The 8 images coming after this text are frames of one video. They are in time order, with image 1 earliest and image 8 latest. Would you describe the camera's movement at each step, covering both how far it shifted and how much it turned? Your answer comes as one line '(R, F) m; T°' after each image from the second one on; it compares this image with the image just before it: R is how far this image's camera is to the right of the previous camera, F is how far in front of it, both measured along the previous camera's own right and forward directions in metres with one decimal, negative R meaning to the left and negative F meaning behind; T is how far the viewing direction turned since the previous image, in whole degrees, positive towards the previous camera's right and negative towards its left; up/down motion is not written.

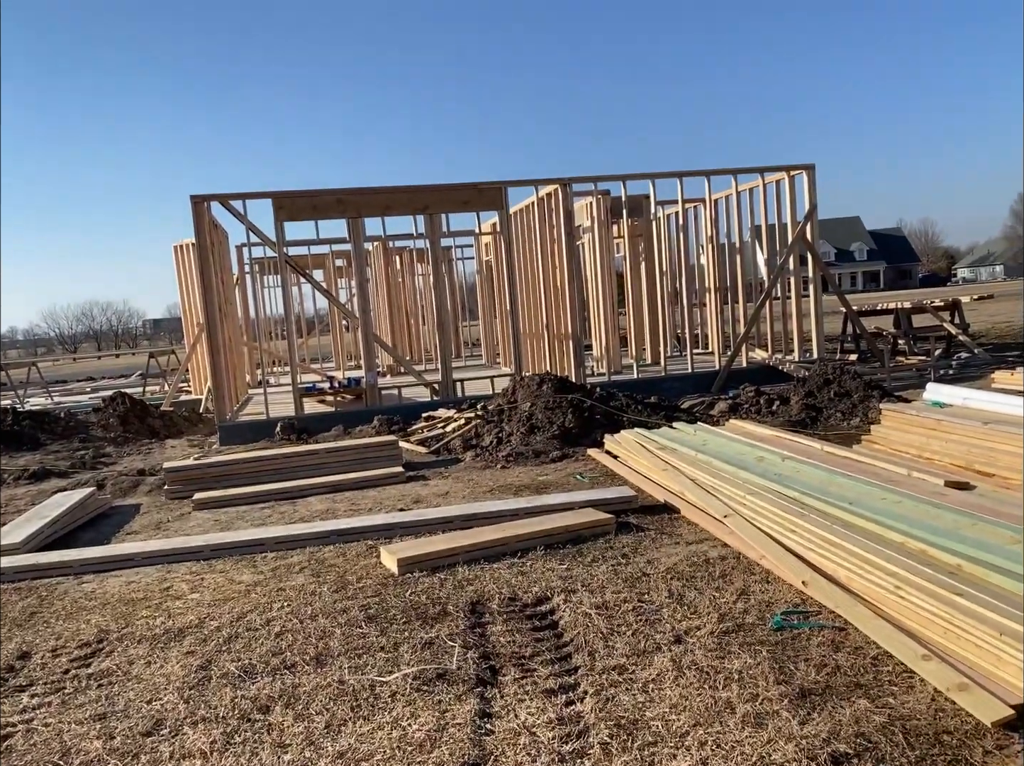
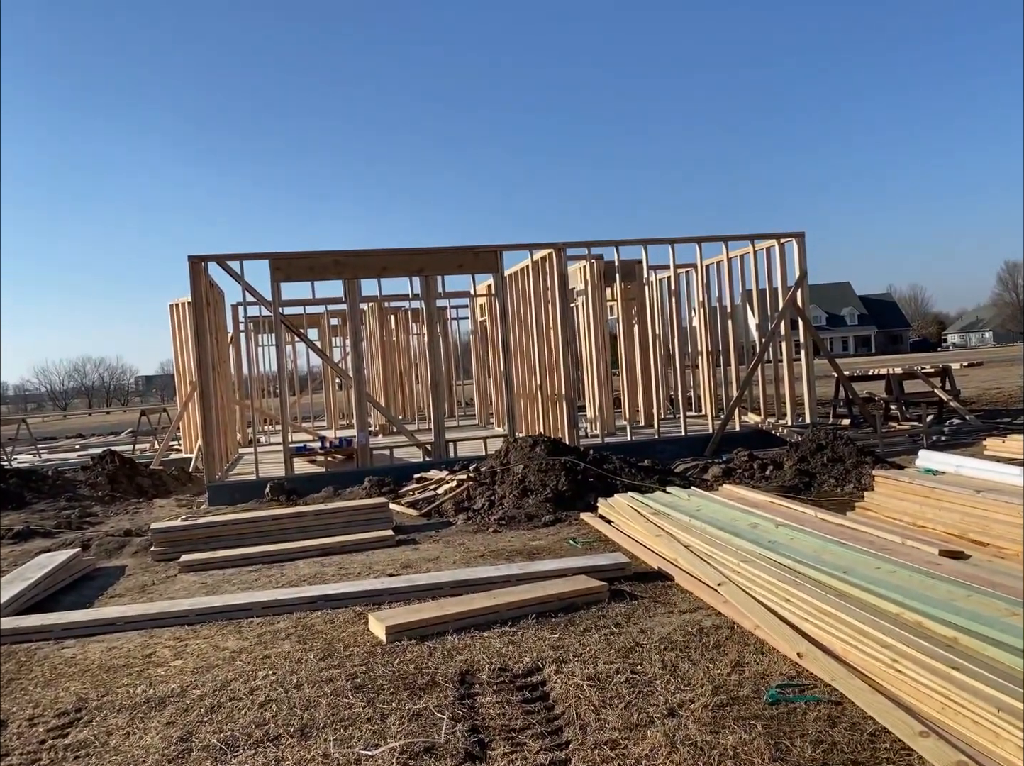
(0.0, 0.0) m; 0°
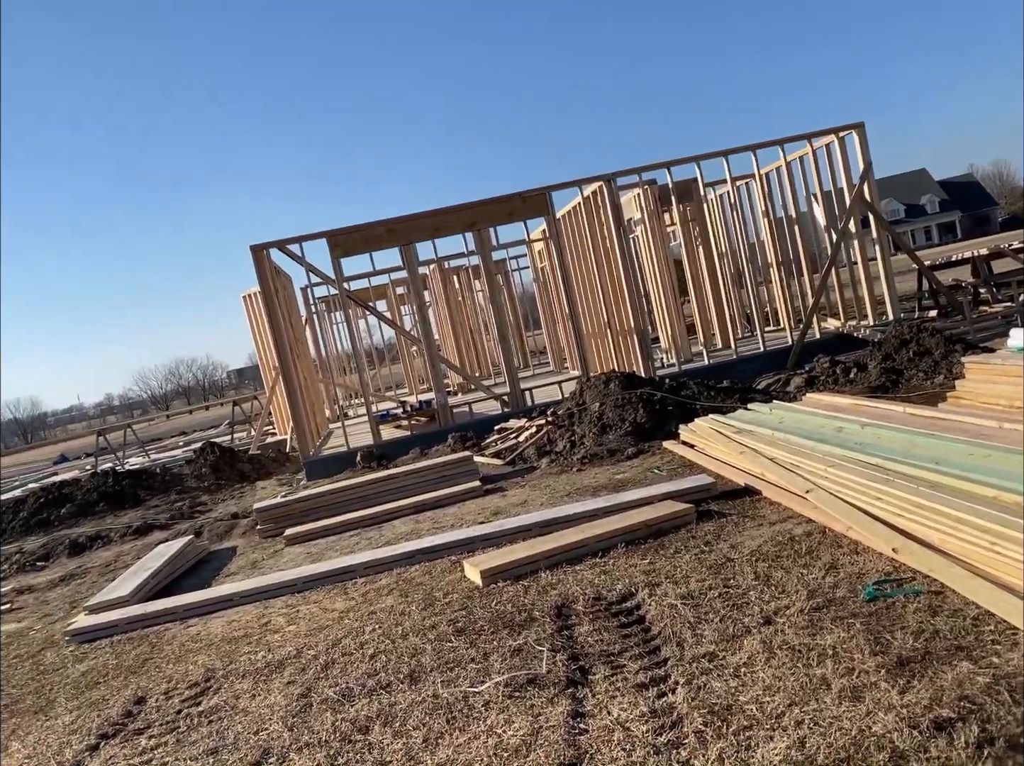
(+0.1, 0.0) m; -6°
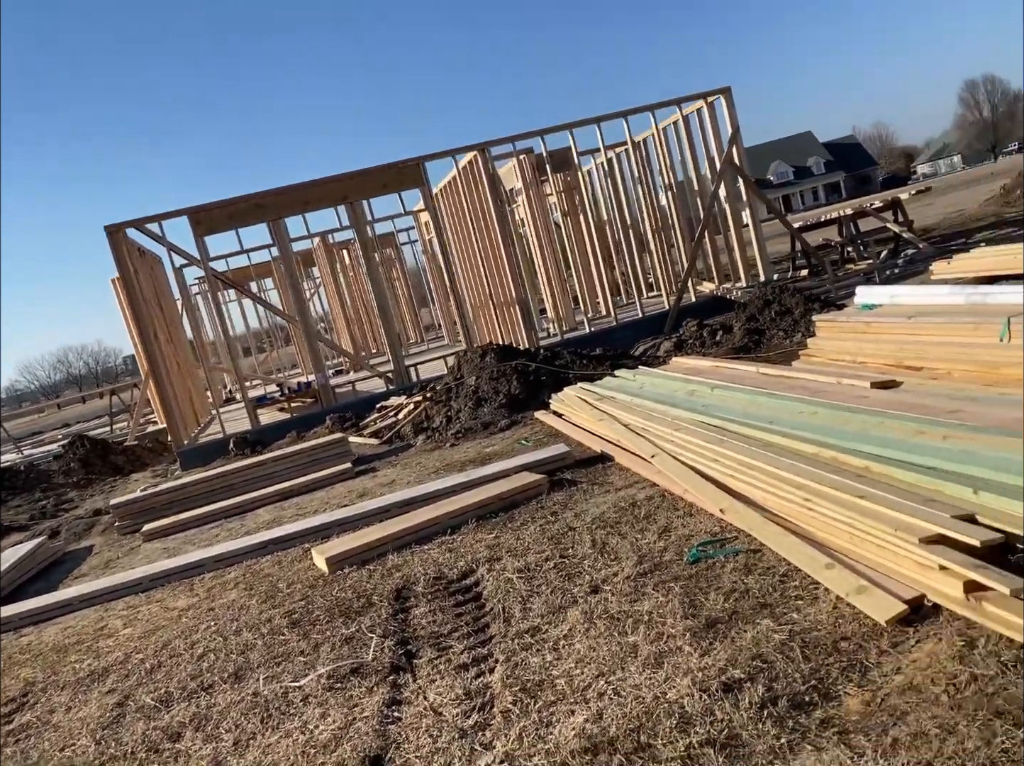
(+0.4, +0.1) m; +6°
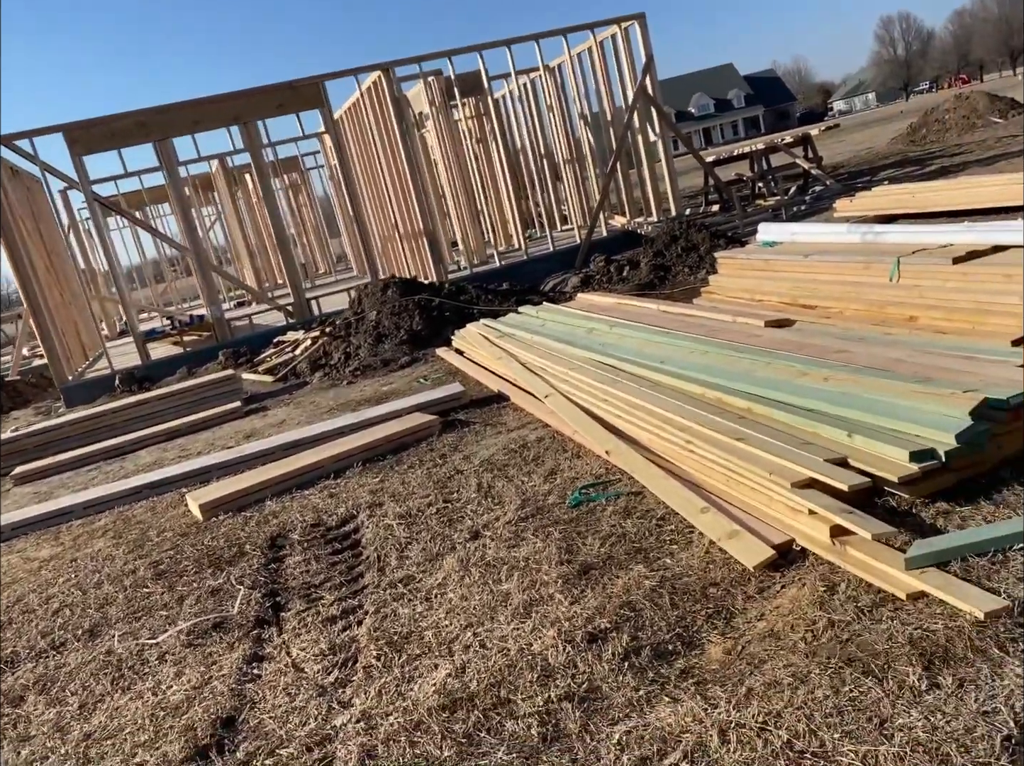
(+0.2, +0.2) m; +6°
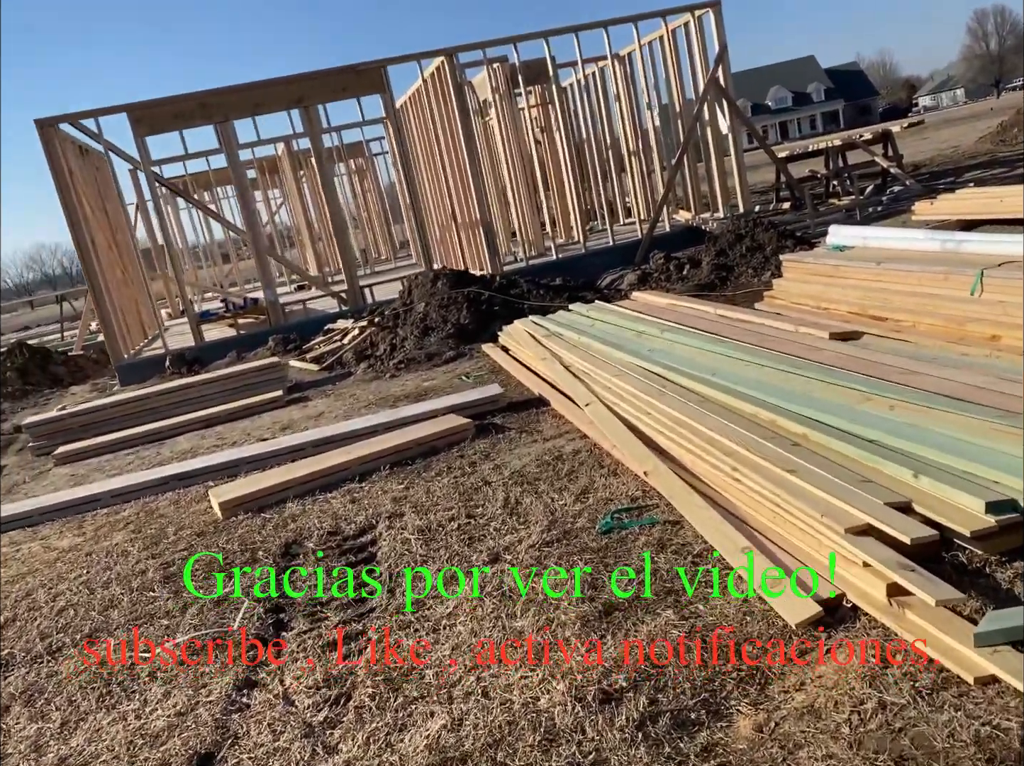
(+0.1, +0.3) m; -4°
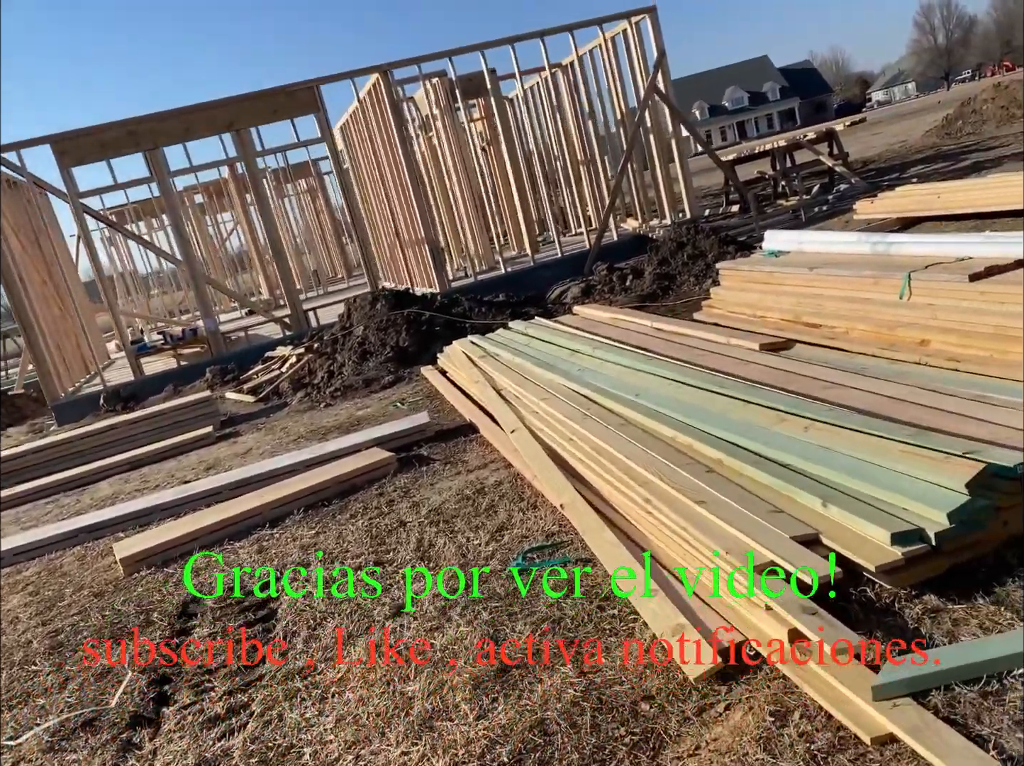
(+0.3, +0.2) m; +2°
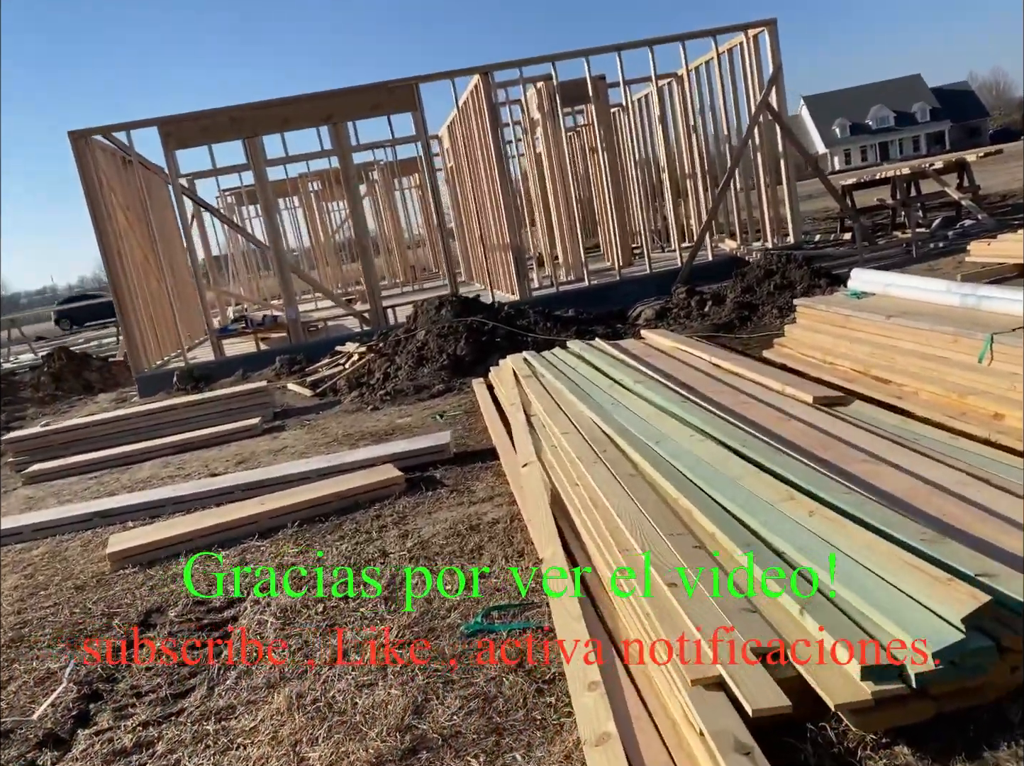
(+0.5, +0.3) m; -8°
